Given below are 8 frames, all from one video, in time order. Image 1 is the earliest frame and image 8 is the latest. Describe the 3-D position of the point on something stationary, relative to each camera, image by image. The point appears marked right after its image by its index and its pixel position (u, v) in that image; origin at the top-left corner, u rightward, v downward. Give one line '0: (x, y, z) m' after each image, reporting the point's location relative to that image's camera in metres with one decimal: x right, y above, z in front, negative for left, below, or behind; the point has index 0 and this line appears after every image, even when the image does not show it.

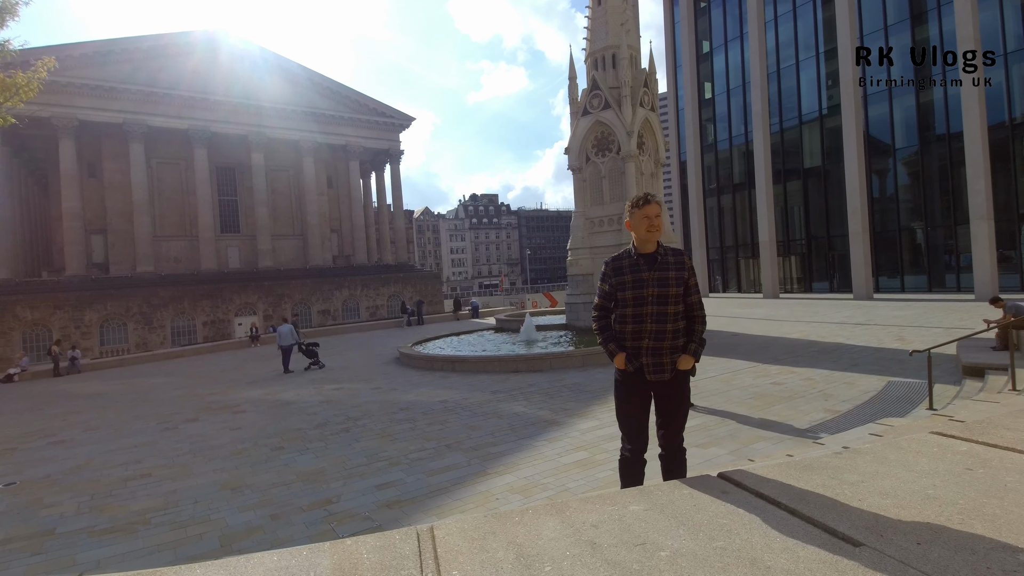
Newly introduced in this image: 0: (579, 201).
0: (+2.4, +3.0, +18.0) m
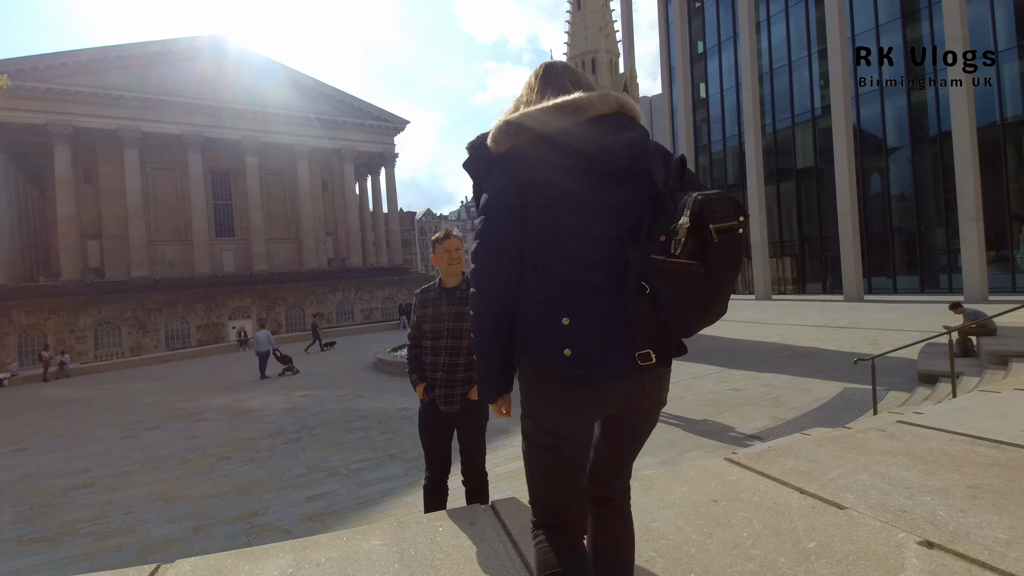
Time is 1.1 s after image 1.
0: (+1.7, +2.9, +18.0) m
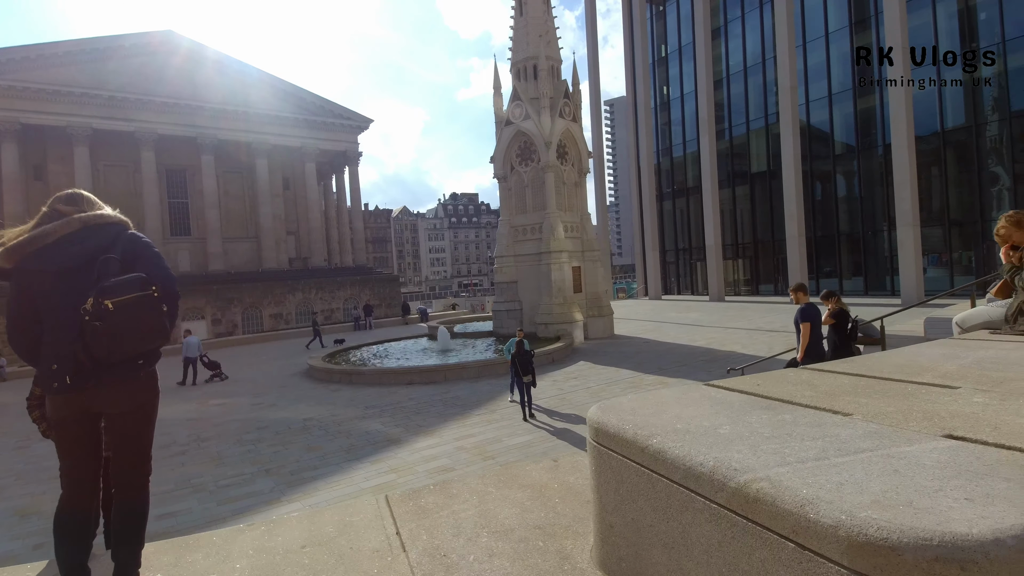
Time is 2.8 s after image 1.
0: (-0.2, +2.7, +18.2) m
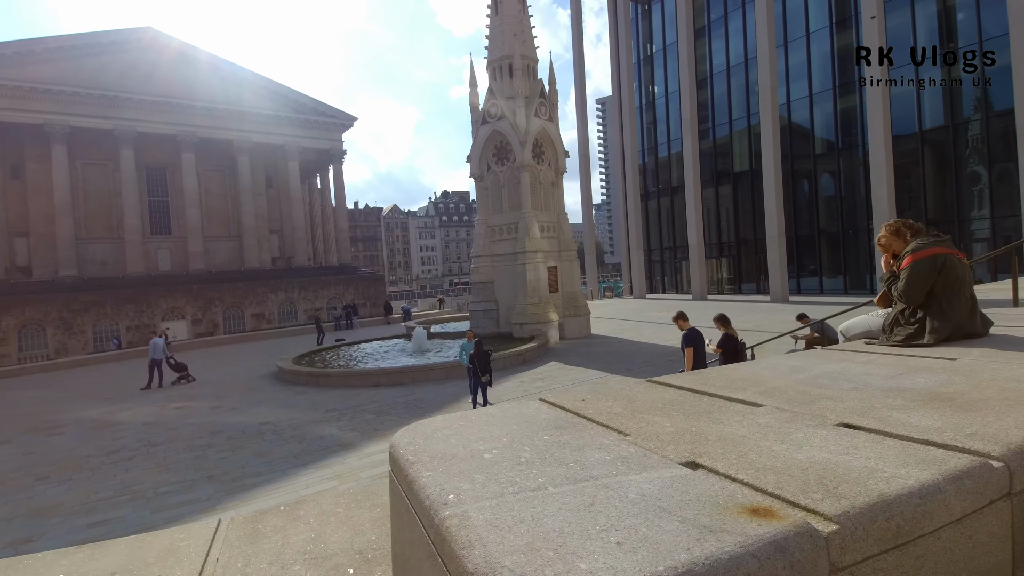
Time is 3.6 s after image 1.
0: (-1.1, +2.7, +18.1) m
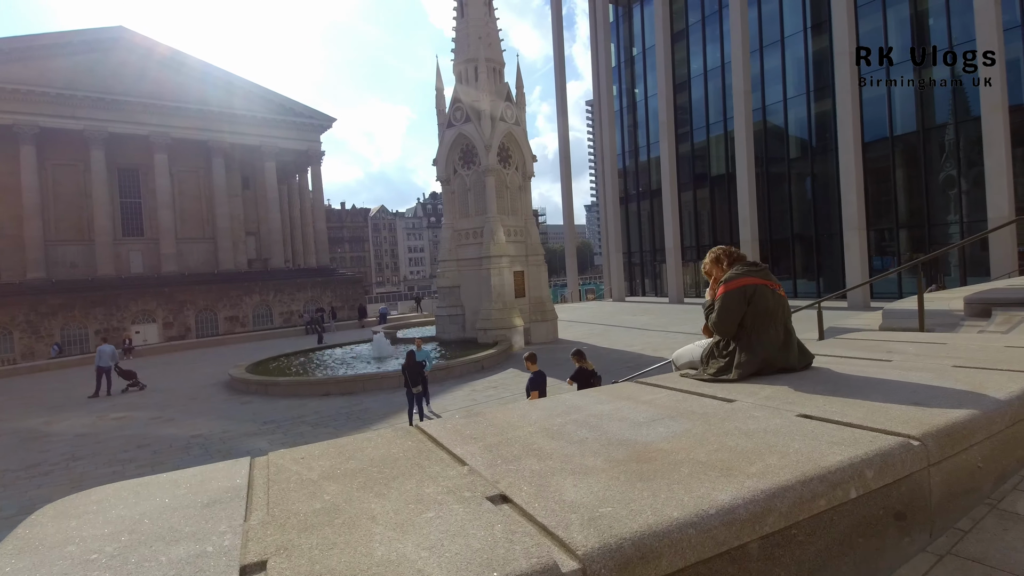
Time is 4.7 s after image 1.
0: (-2.2, +2.6, +17.9) m
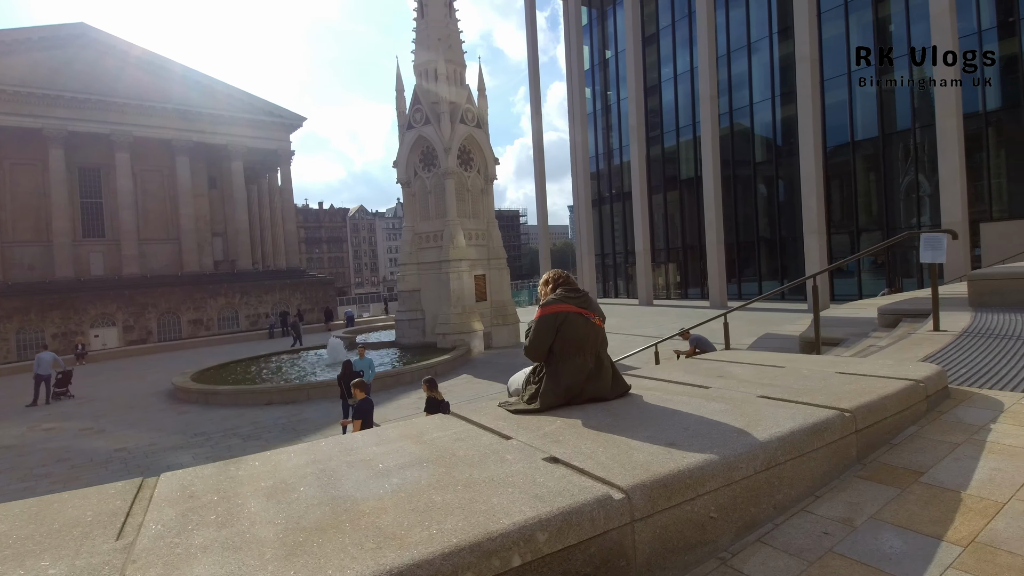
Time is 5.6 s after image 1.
0: (-3.5, +2.4, +17.7) m
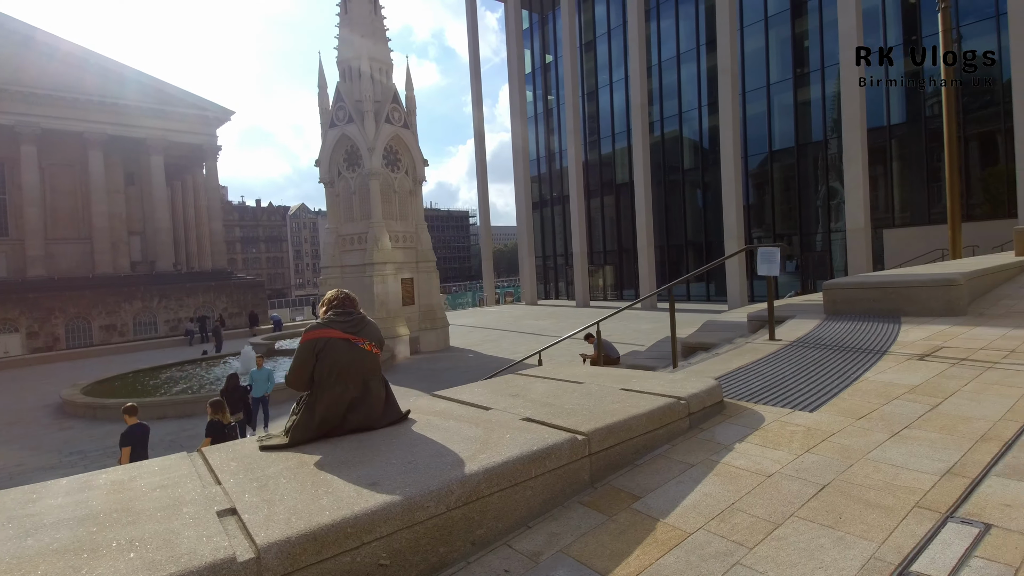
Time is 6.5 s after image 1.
0: (-5.9, +2.3, +17.2) m
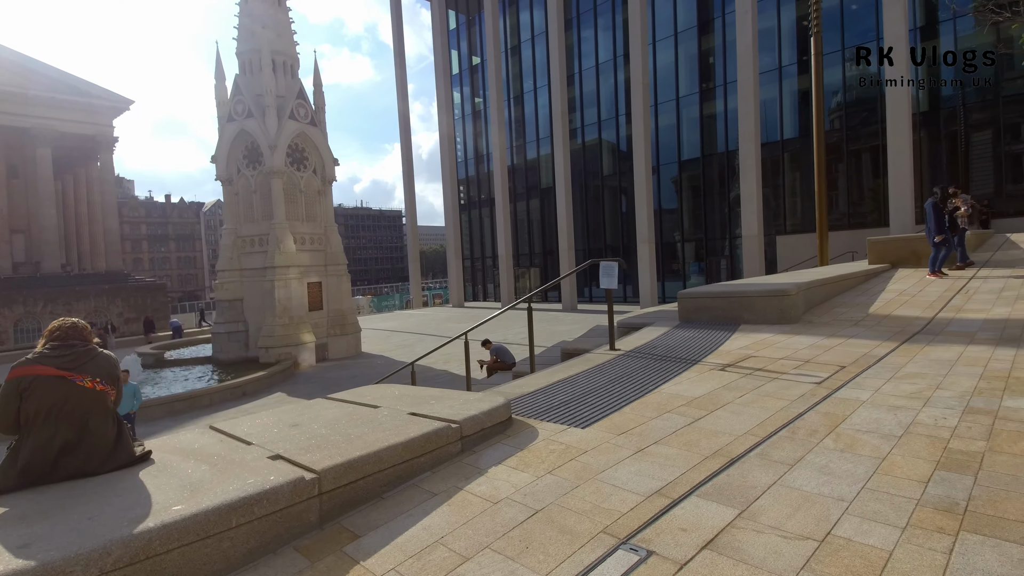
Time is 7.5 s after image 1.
0: (-8.7, +2.2, +16.3) m
